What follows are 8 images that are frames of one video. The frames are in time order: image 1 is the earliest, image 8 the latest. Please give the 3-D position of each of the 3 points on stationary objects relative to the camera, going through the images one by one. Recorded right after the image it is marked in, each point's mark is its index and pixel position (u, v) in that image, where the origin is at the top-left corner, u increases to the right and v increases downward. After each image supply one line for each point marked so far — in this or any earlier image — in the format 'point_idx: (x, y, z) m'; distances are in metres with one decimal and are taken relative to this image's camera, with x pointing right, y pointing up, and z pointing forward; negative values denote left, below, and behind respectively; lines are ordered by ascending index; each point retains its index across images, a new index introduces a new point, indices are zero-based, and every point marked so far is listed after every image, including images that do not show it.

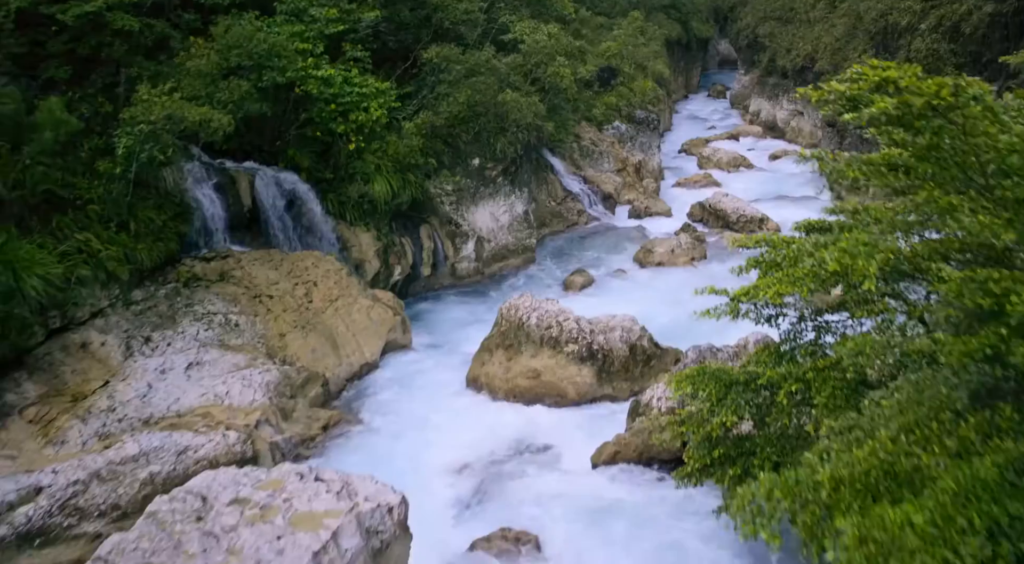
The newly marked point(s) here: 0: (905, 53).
0: (+10.2, +5.9, +20.1) m
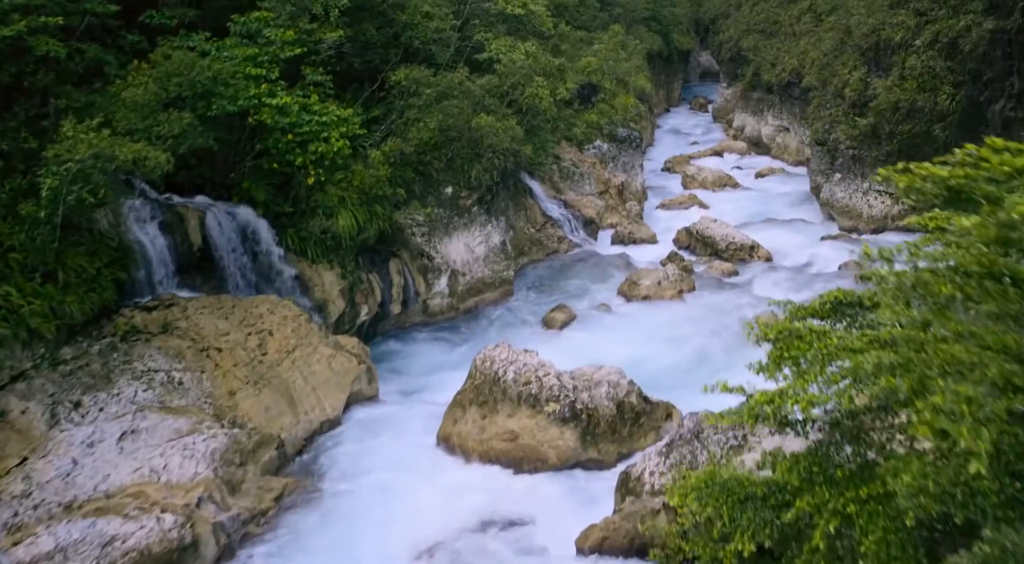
0: (+9.6, +5.3, +19.2) m
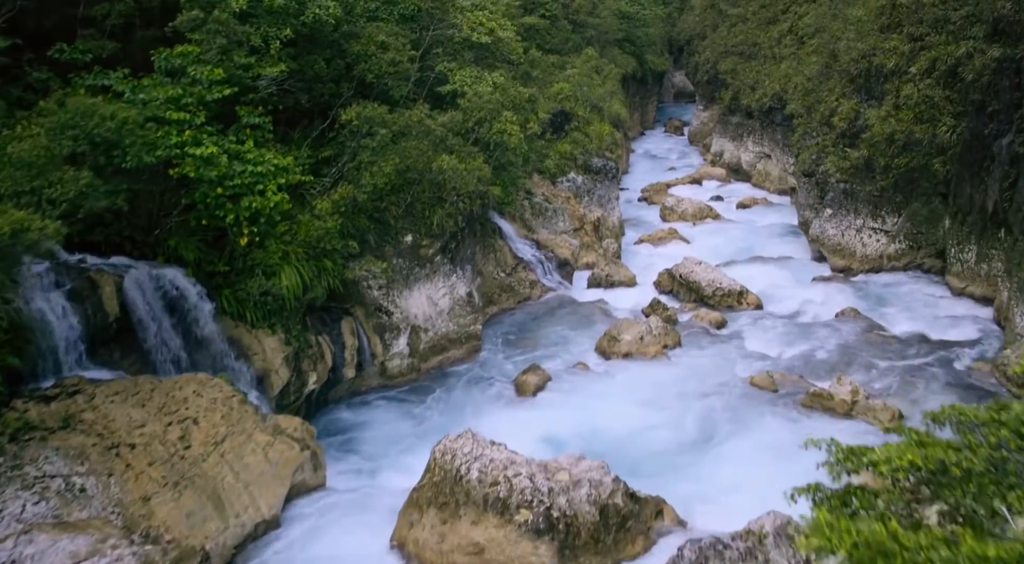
0: (+8.9, +4.3, +18.0) m
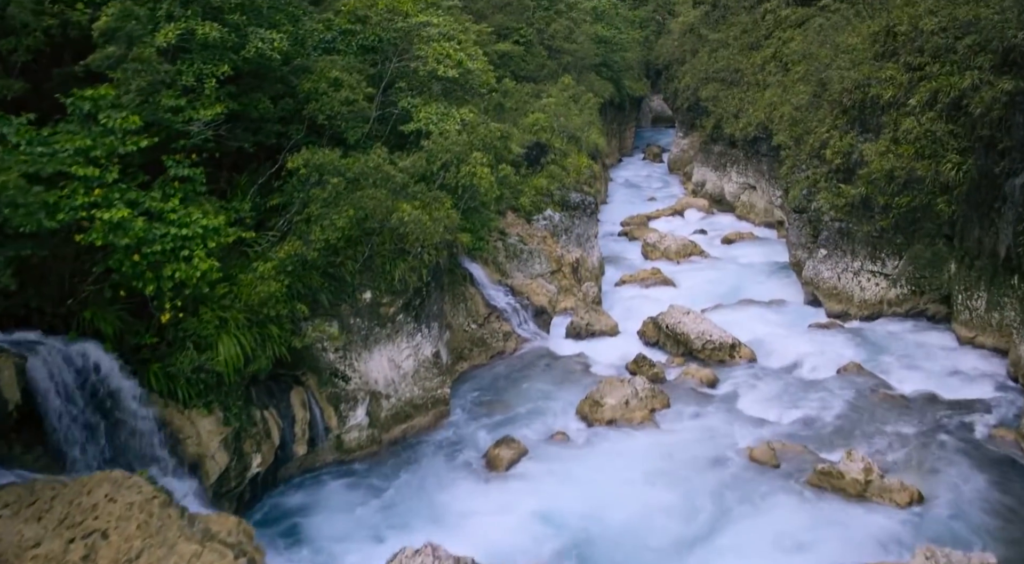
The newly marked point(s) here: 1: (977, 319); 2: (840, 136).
0: (+8.2, +3.2, +16.8) m
1: (+9.2, -0.7, +15.3) m
2: (+7.9, +3.5, +18.5) m
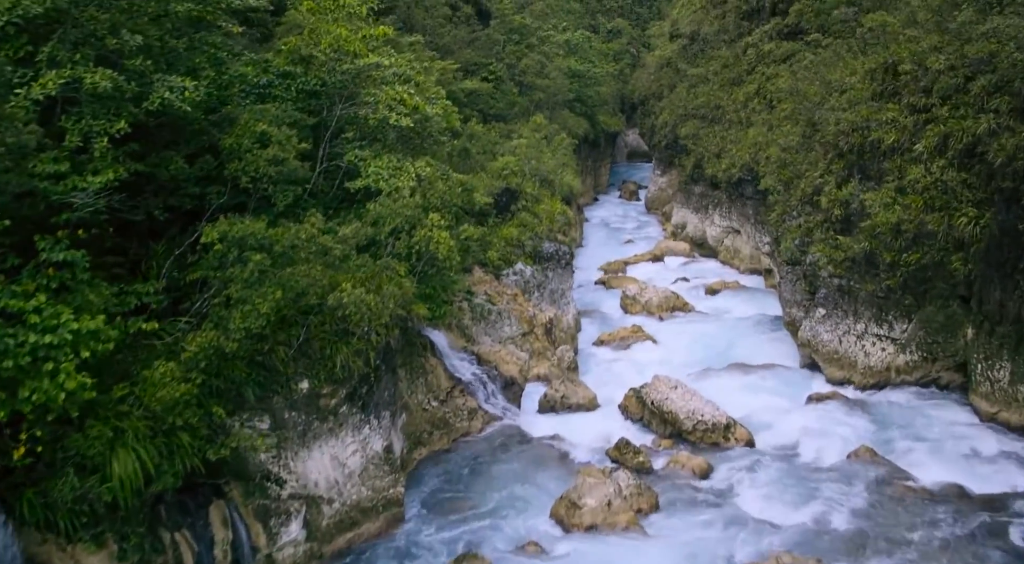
0: (+7.5, +2.0, +15.3) m
1: (+8.6, -1.9, +13.6) m
2: (+7.1, +2.2, +17.0) m
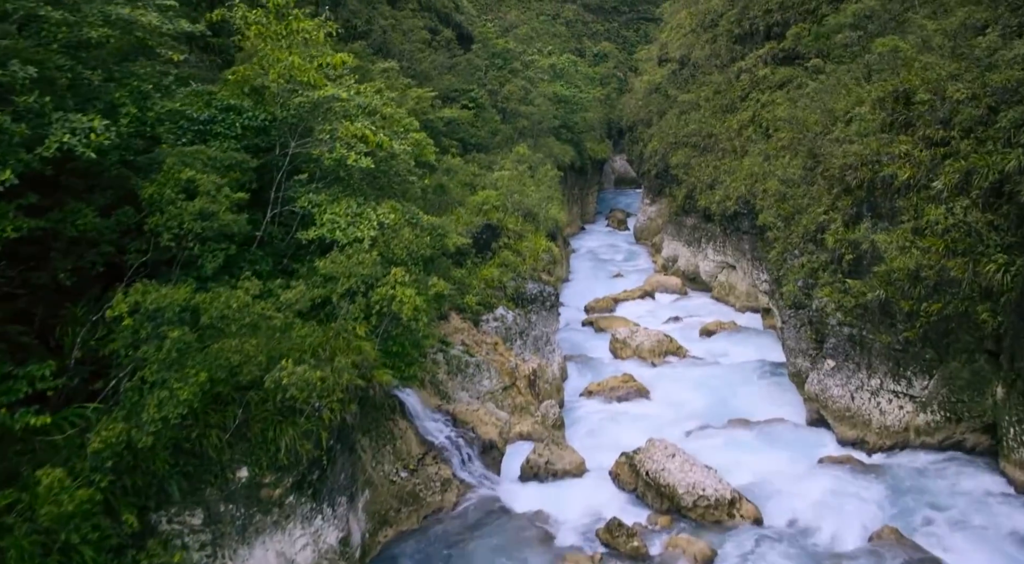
0: (+7.1, +1.1, +13.9) m
1: (+8.2, -2.8, +12.1) m
2: (+6.7, +1.2, +15.6) m
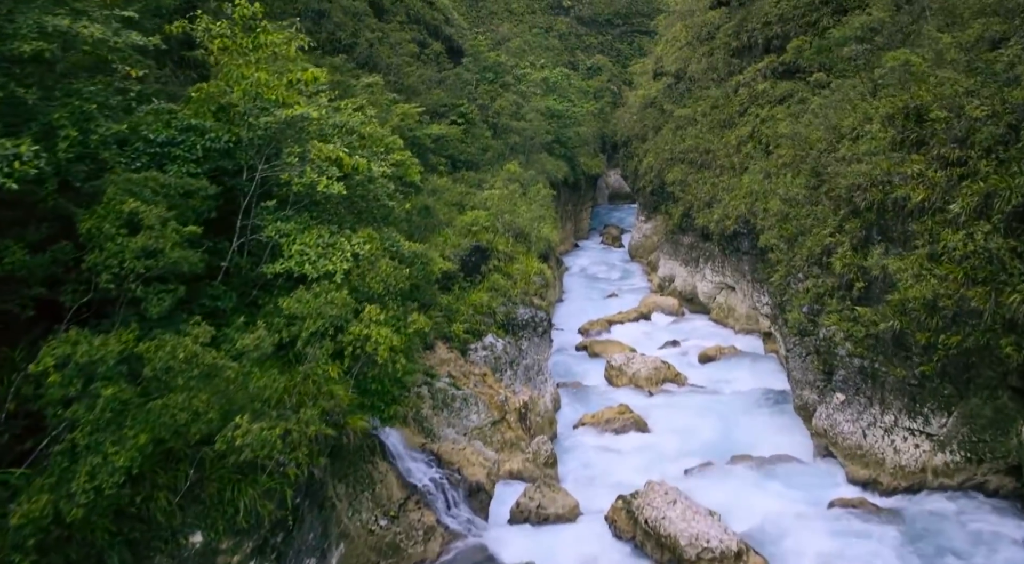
0: (+6.9, +0.6, +13.0) m
1: (+8.0, -3.2, +11.2) m
2: (+6.5, +0.7, +14.7) m
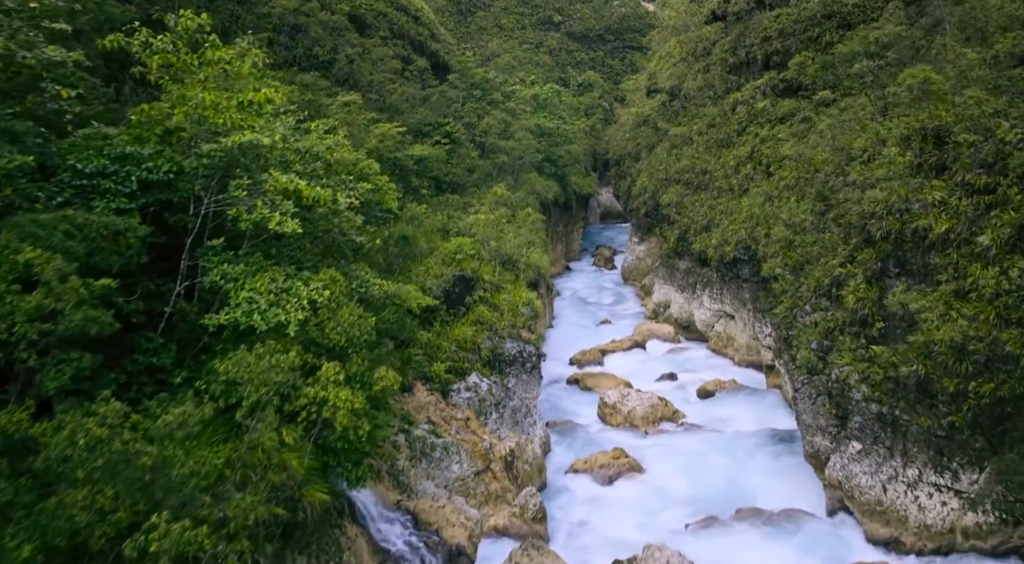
0: (+6.7, 0.0, +11.8) m
1: (+7.8, -3.8, +9.9) m
2: (+6.2, +0.1, +13.5) m
